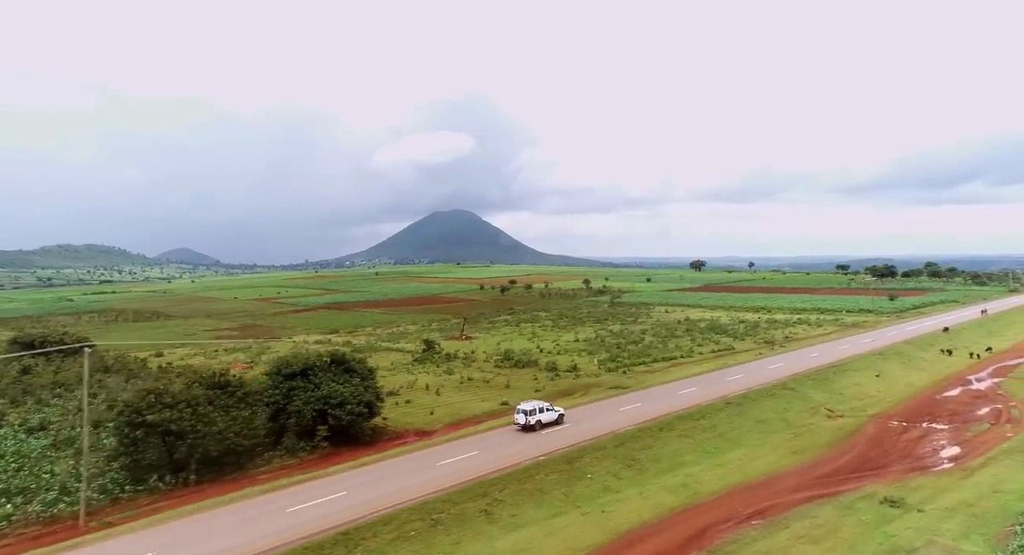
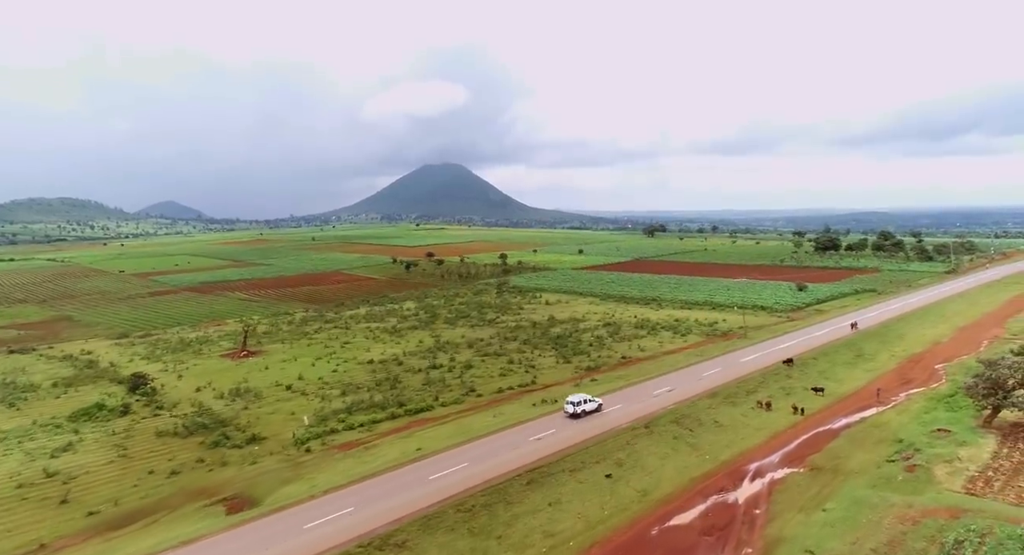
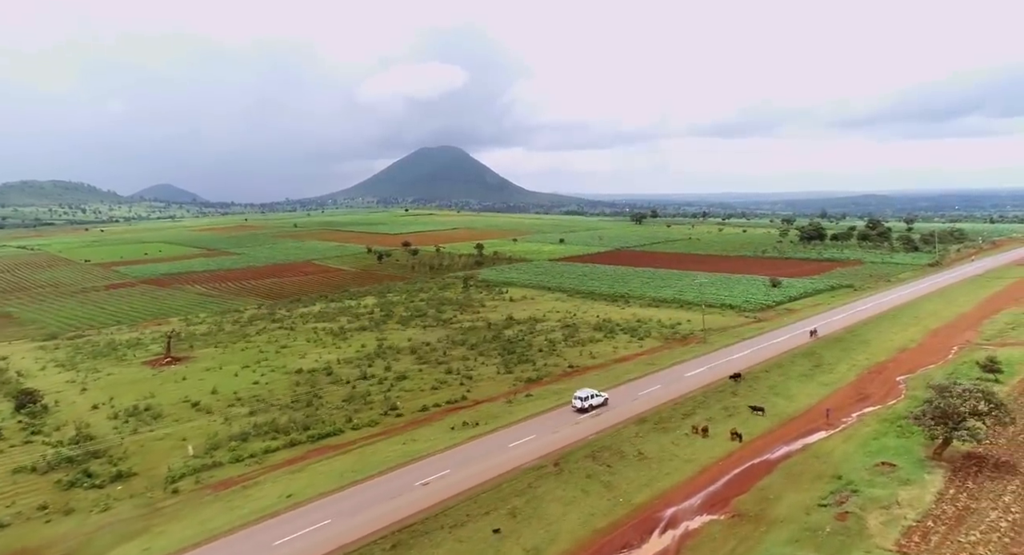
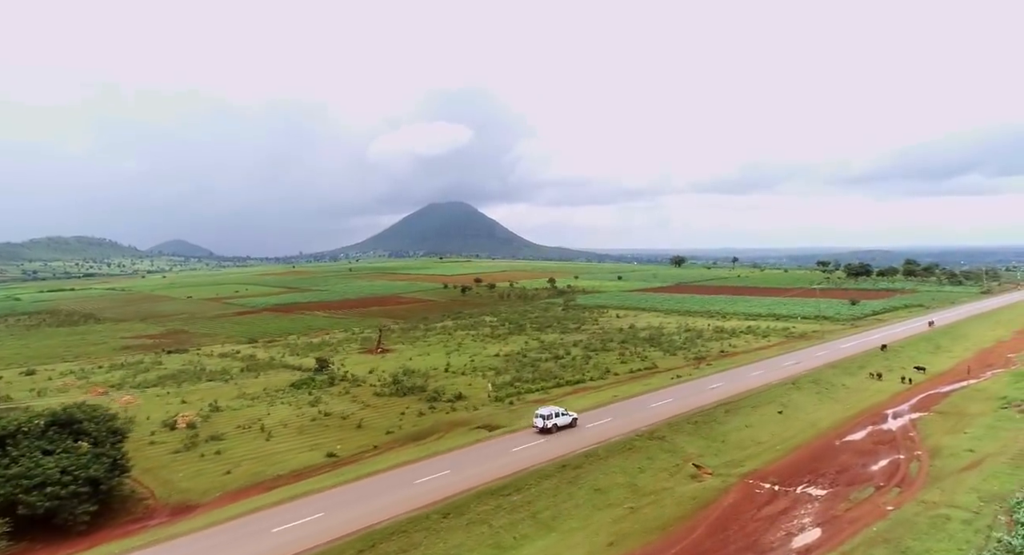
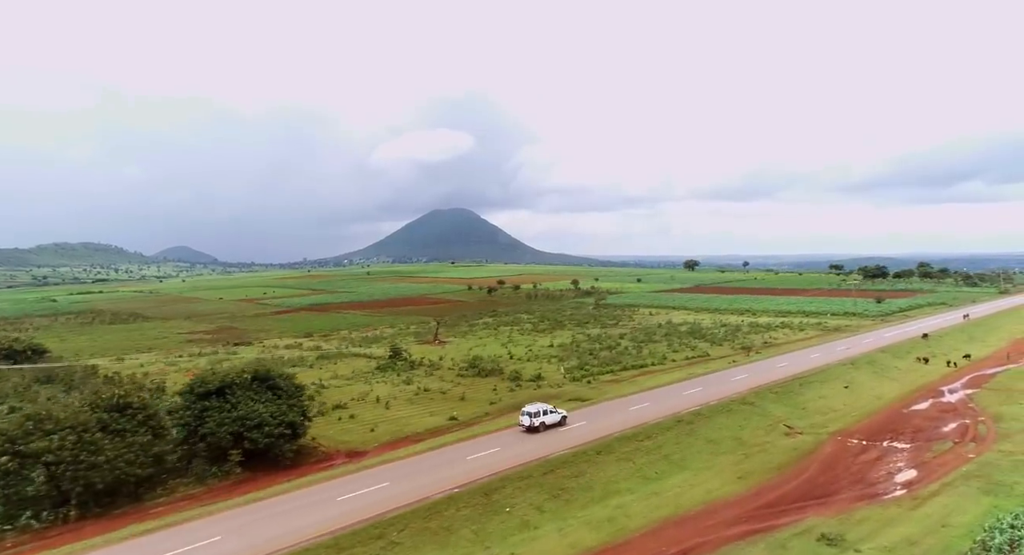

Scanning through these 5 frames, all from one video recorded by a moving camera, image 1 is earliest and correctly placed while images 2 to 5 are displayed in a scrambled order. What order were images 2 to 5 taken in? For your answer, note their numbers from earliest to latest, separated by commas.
5, 4, 2, 3
